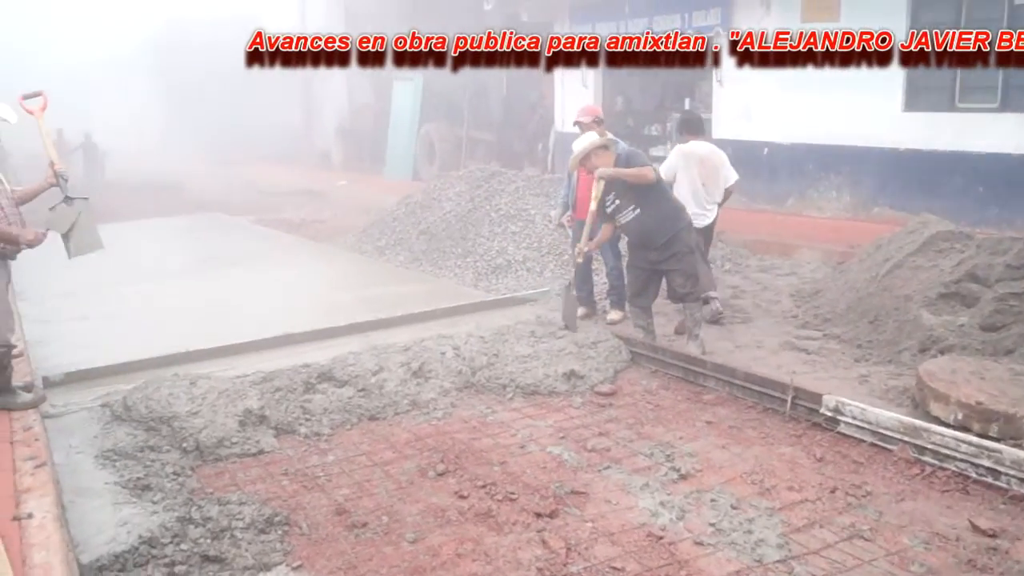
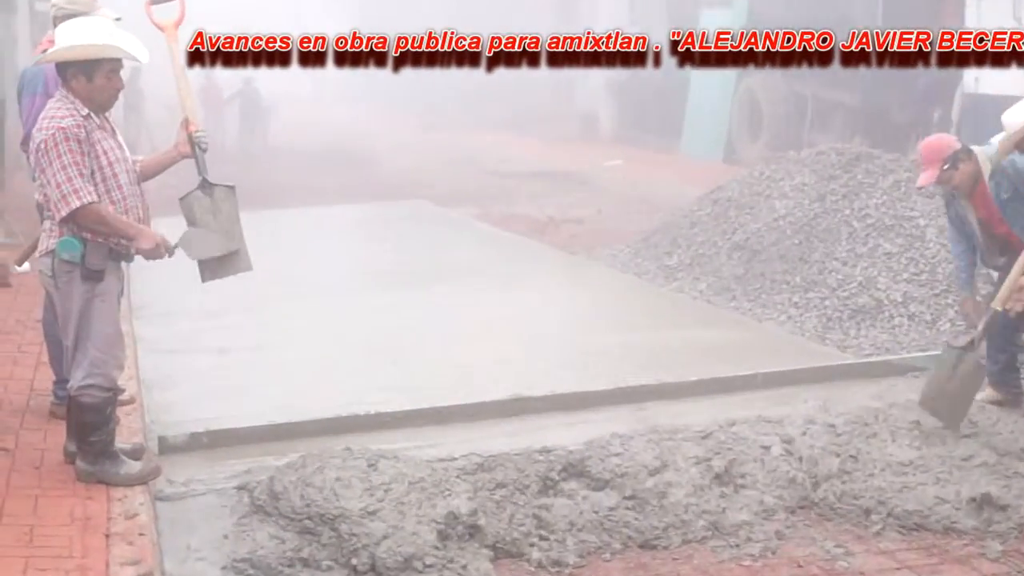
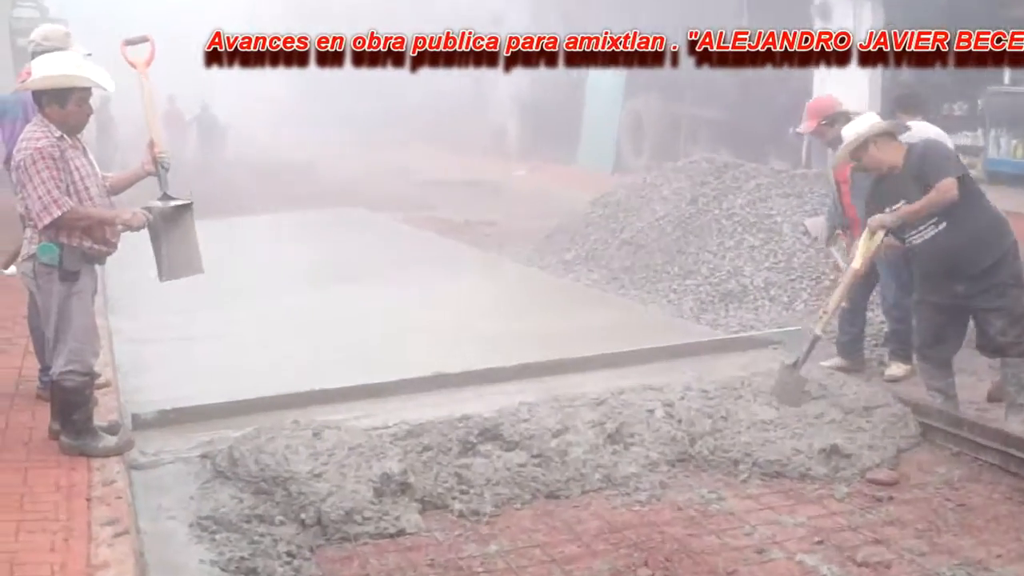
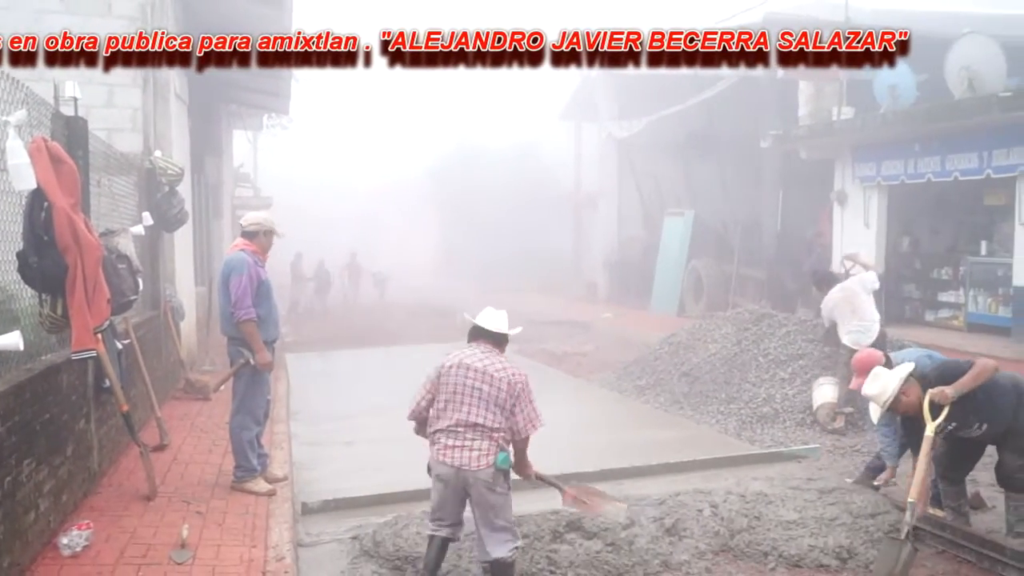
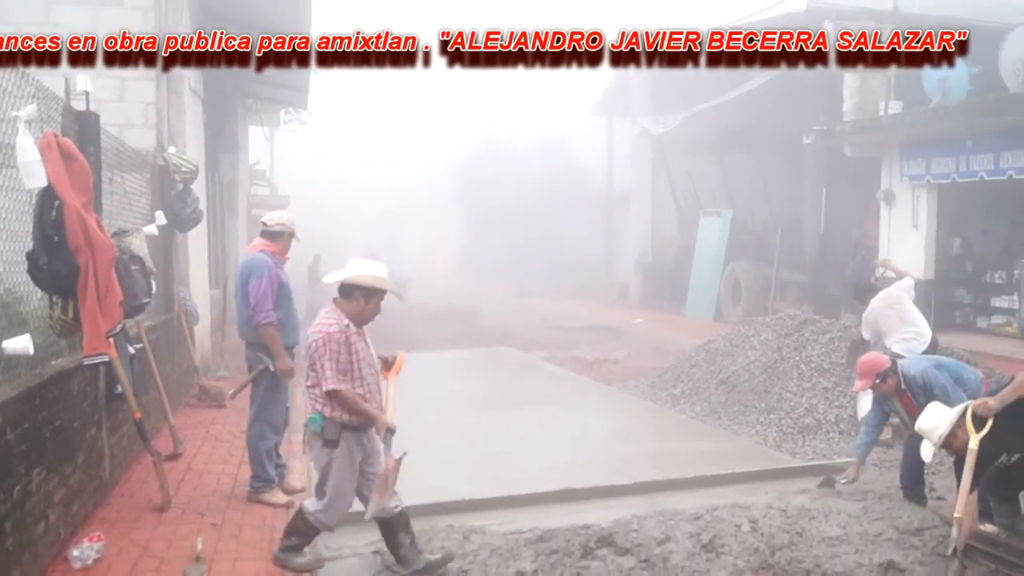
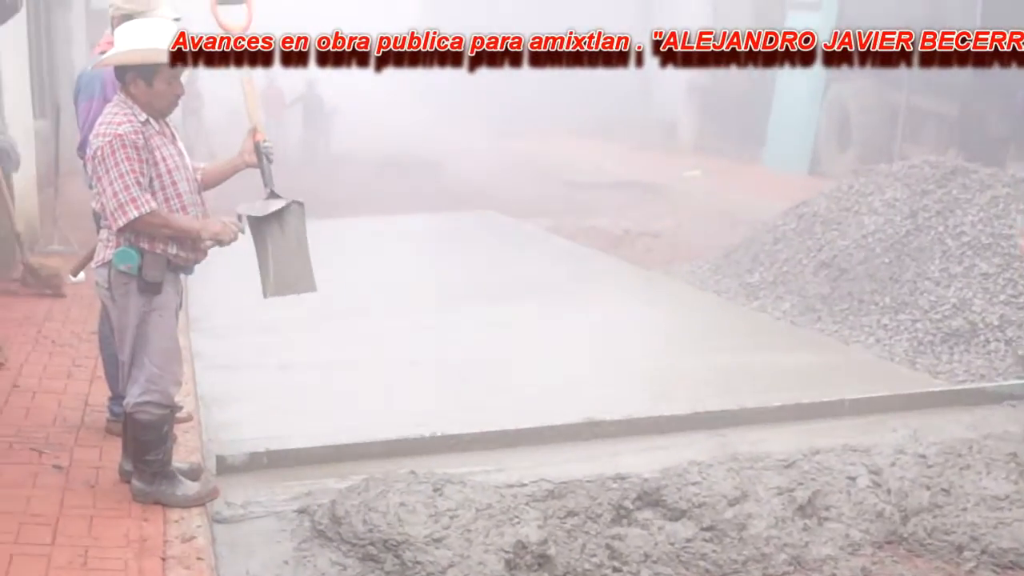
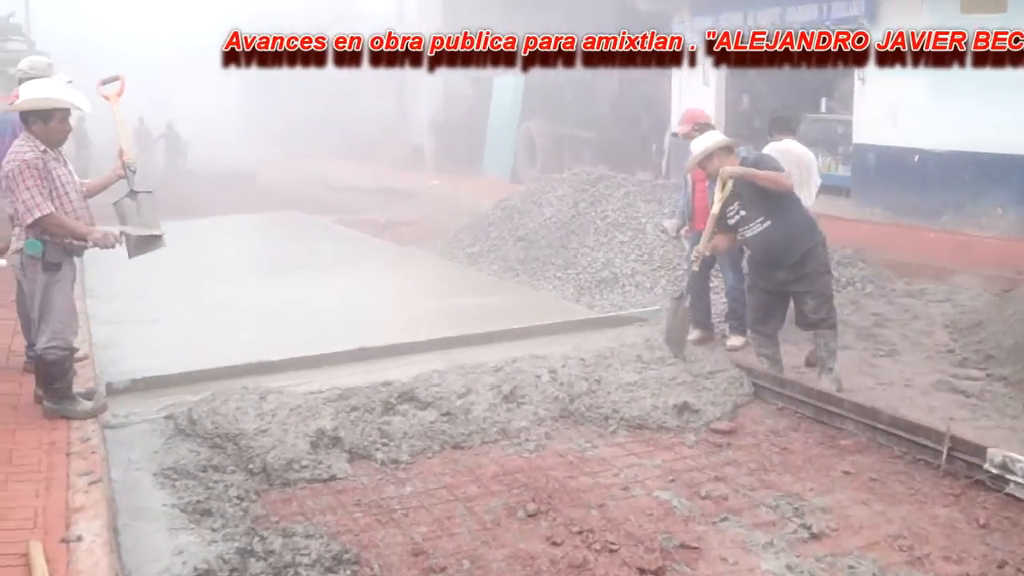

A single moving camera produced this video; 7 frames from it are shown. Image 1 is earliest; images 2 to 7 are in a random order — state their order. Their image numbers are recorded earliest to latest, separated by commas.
7, 3, 2, 6, 5, 4
